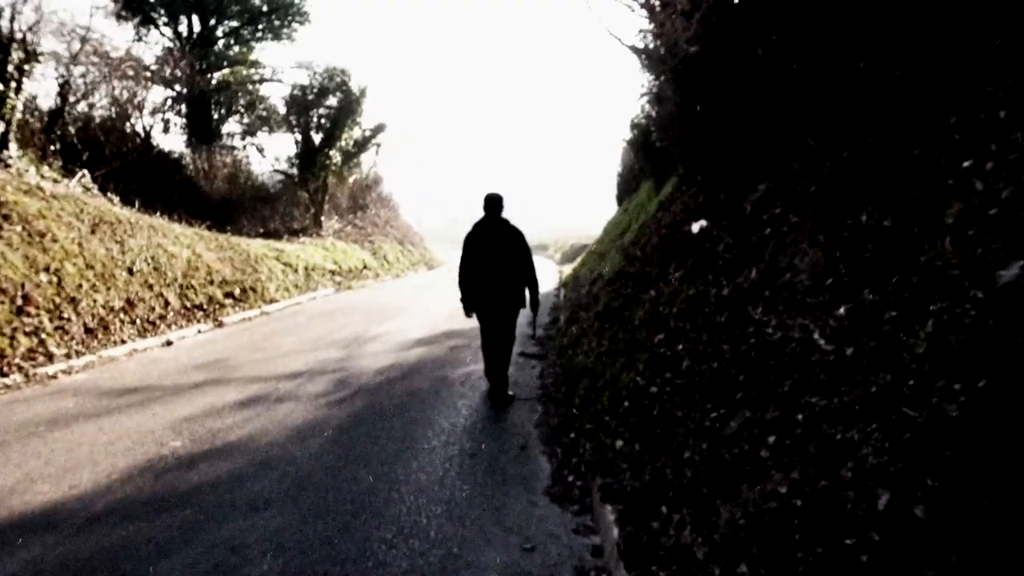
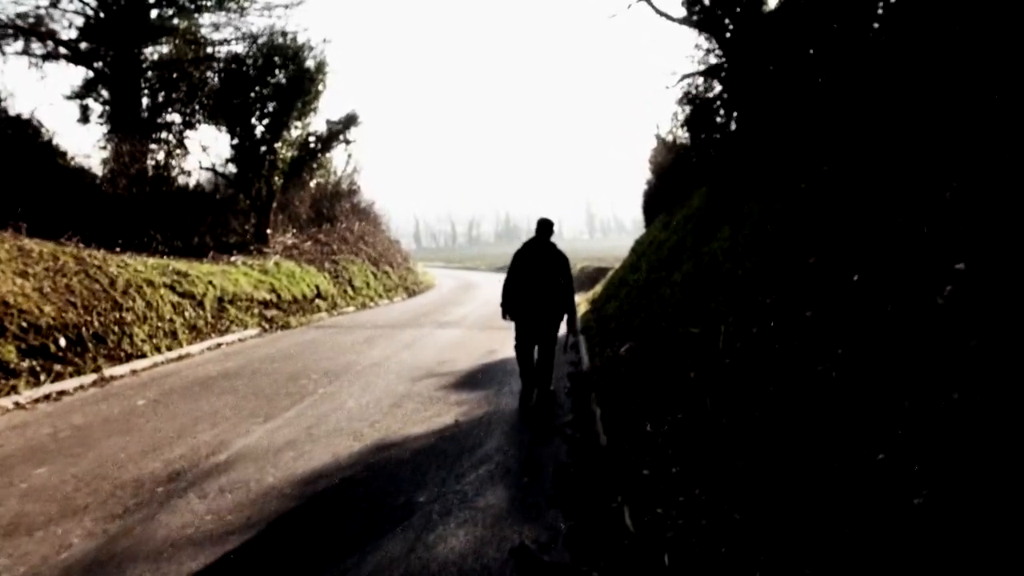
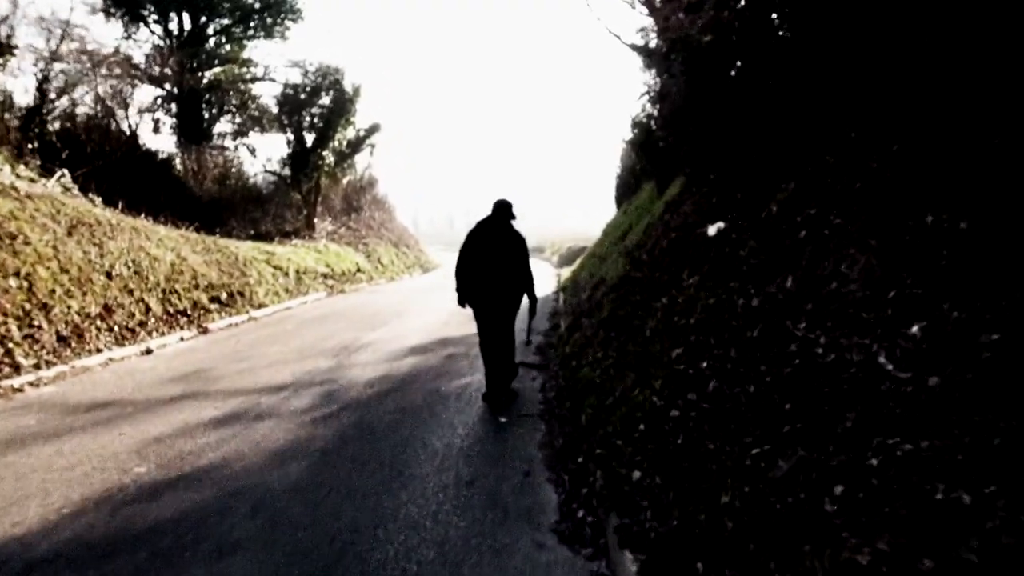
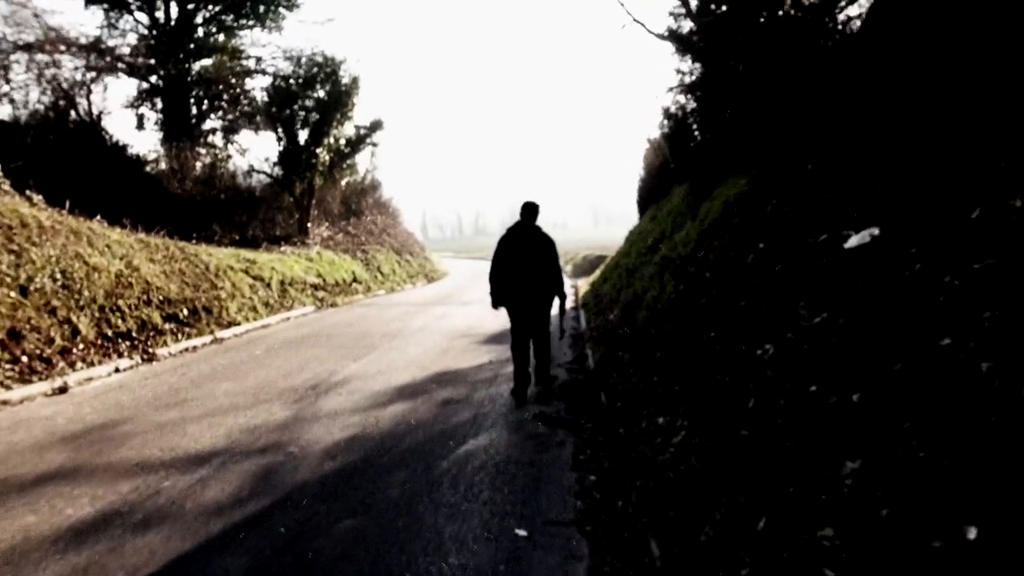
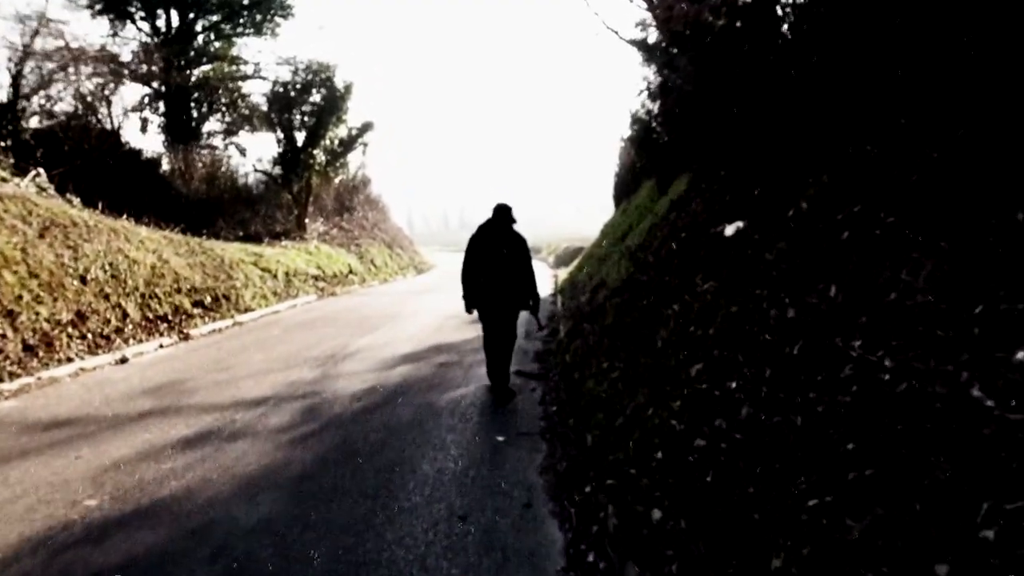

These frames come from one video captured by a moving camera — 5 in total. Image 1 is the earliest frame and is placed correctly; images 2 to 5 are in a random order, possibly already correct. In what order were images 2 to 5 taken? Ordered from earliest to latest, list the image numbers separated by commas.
3, 5, 4, 2
